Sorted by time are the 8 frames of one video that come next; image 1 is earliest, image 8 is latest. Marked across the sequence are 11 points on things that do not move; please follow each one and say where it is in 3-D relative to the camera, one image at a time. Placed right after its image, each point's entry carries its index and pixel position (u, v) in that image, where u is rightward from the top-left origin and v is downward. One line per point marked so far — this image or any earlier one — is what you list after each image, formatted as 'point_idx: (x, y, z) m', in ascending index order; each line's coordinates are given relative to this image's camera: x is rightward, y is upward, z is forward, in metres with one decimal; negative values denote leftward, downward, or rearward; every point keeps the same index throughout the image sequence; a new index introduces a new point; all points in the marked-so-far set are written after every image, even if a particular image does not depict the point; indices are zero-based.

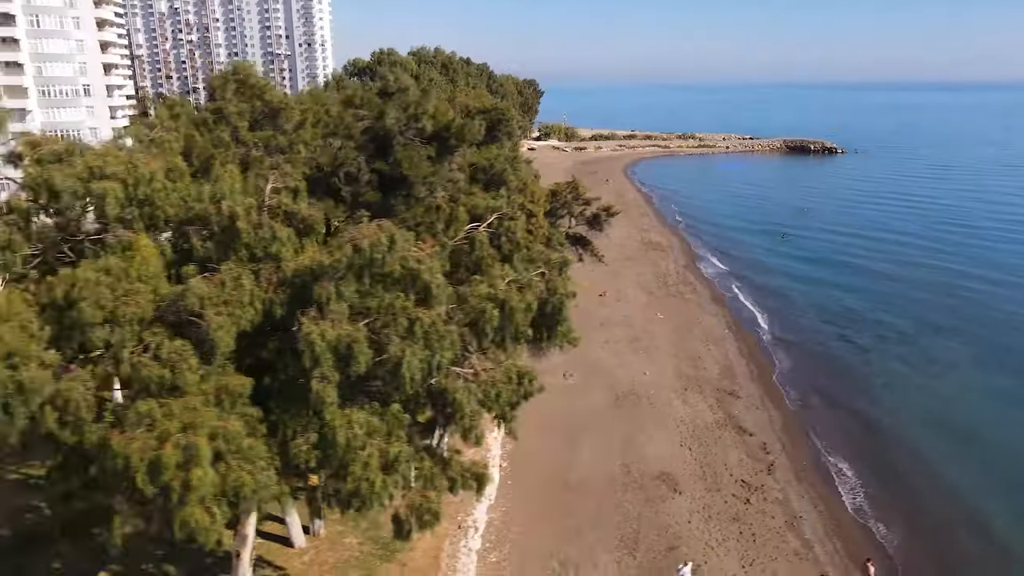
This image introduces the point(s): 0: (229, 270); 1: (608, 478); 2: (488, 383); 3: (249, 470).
0: (-3.2, +0.2, +8.7) m
1: (+2.3, -4.7, +18.9) m
2: (-0.3, -1.3, +10.4) m
3: (-2.7, -1.9, +7.9) m
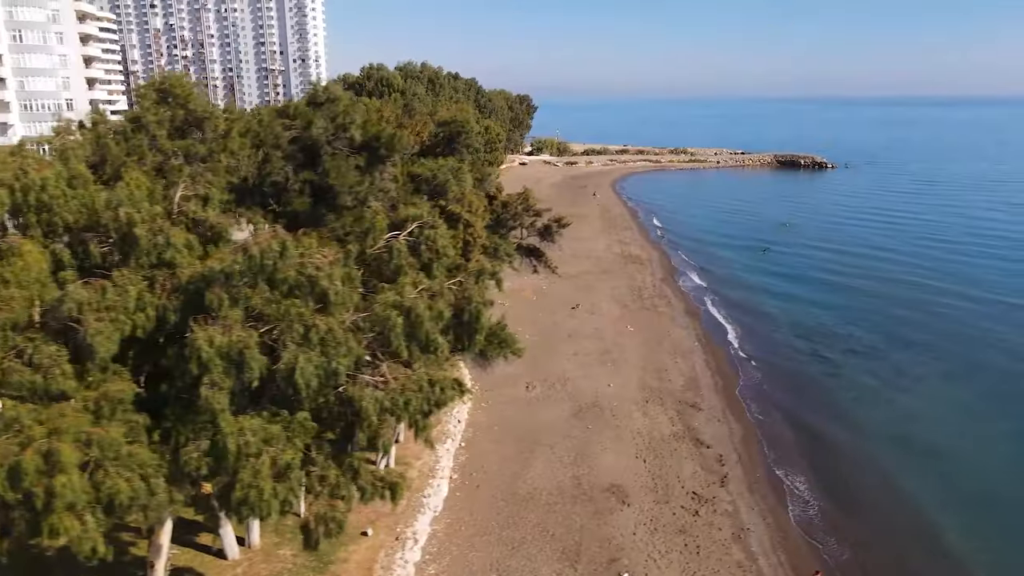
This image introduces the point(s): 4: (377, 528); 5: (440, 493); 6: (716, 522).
0: (-4.4, +0.1, +8.7) m
1: (+1.1, -4.9, +18.8) m
2: (-1.5, -1.4, +10.4) m
3: (-3.9, -1.9, +7.8) m
4: (-2.8, -4.9, +15.8) m
5: (-1.6, -4.7, +17.8) m
6: (+4.7, -5.4, +17.8) m
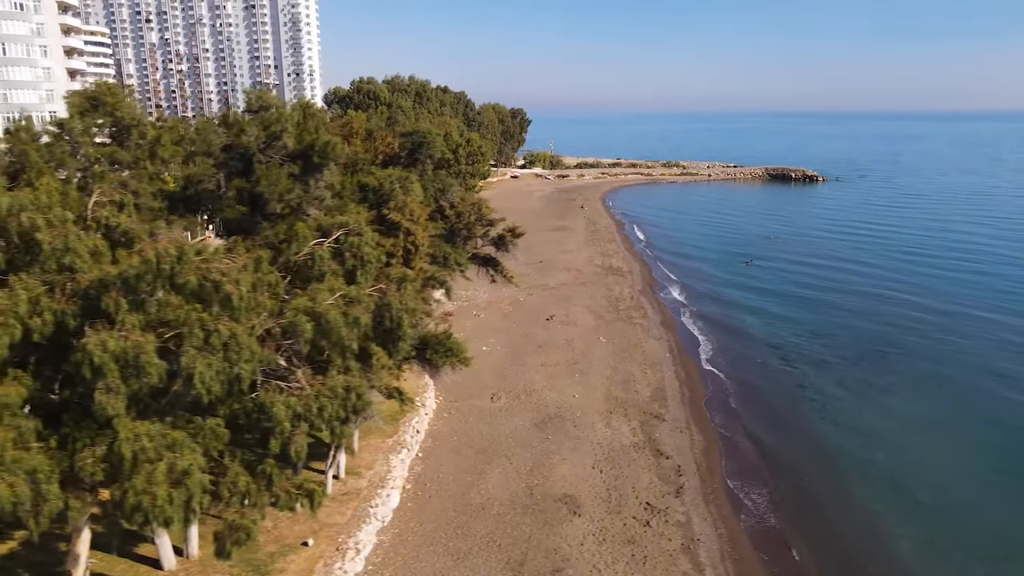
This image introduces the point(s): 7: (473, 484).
0: (-5.6, +0.1, +8.7) m
1: (-0.1, -5.2, +18.7) m
2: (-2.7, -1.5, +10.3) m
3: (-5.0, -2.0, +7.8) m
4: (-4.0, -5.1, +15.7) m
5: (-2.8, -5.0, +17.7) m
6: (+3.6, -5.6, +17.7) m
7: (-1.0, -5.0, +19.6) m
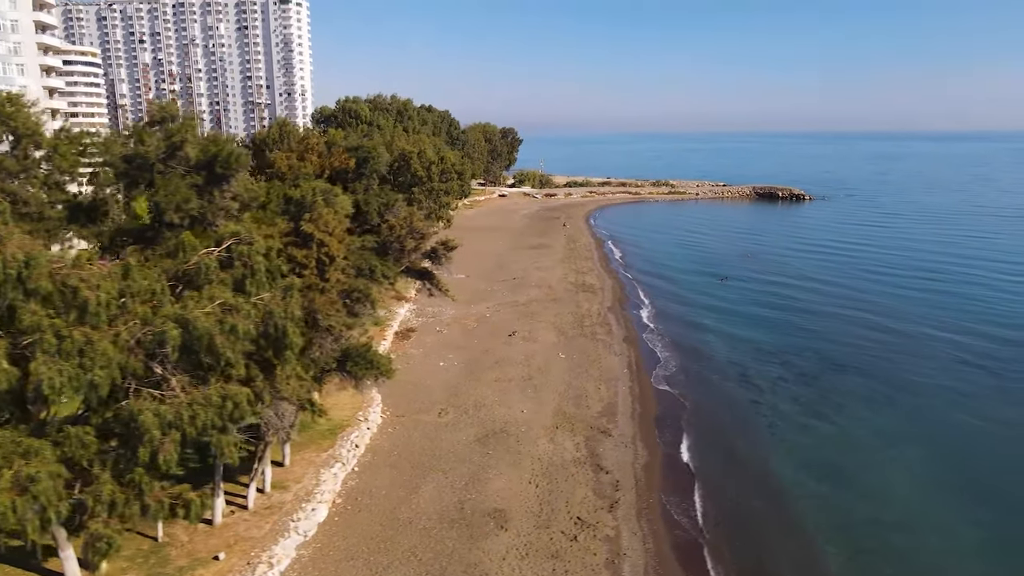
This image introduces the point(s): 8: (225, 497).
0: (-7.3, 0.0, +8.6) m
1: (-1.8, -5.5, +18.6) m
2: (-4.4, -1.6, +10.3) m
3: (-6.7, -2.0, +7.7) m
4: (-5.7, -5.3, +15.5) m
5: (-4.5, -5.2, +17.6) m
6: (+1.9, -5.9, +17.6) m
7: (-2.7, -5.3, +19.4) m
8: (-6.5, -4.7, +17.4) m
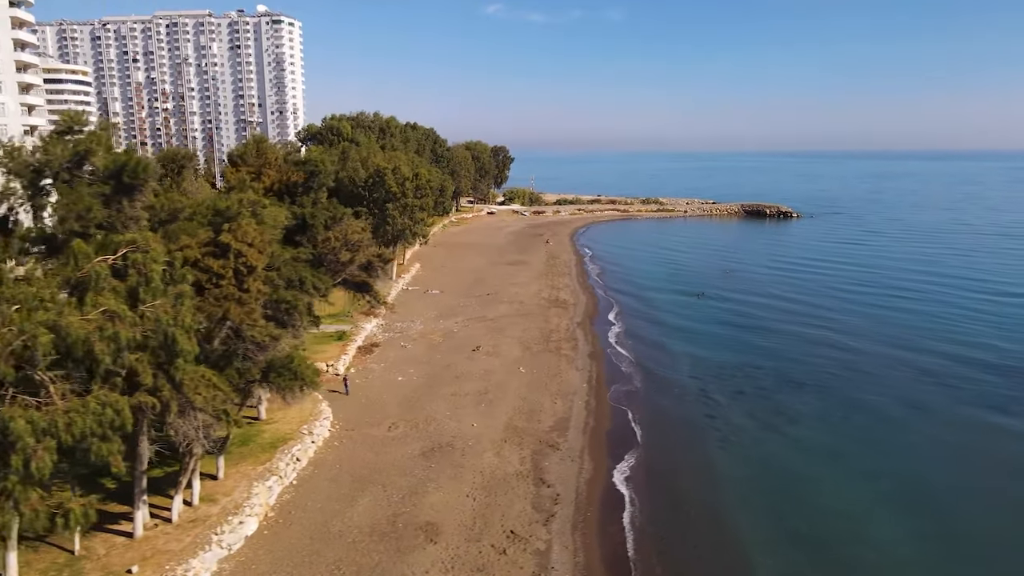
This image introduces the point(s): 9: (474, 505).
0: (-8.9, 0.0, +8.6) m
1: (-3.4, -5.8, +18.4) m
2: (-6.0, -1.6, +10.2) m
3: (-8.3, -2.0, +7.6) m
4: (-7.3, -5.5, +15.4) m
5: (-6.2, -5.5, +17.4) m
6: (+0.2, -6.2, +17.4) m
7: (-4.4, -5.6, +19.3) m
8: (-8.1, -5.0, +17.3) m
9: (-1.0, -5.6, +19.9) m
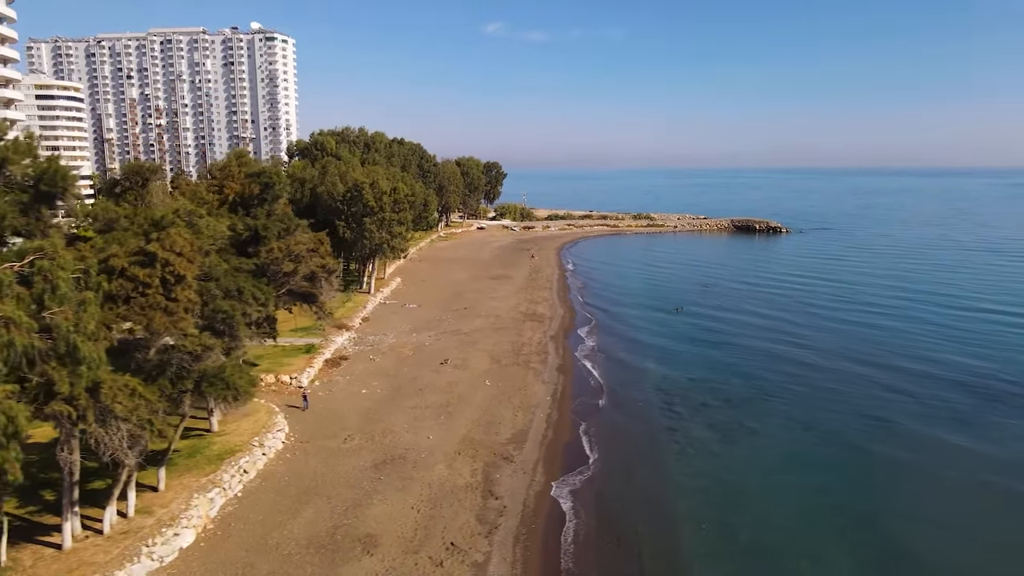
0: (-10.3, -0.1, +8.6) m
1: (-4.9, -6.0, +18.3) m
2: (-7.4, -1.7, +10.2) m
3: (-9.8, -2.0, +7.6) m
4: (-8.7, -5.7, +15.2) m
5: (-7.6, -5.7, +17.3) m
6: (-1.2, -6.4, +17.3) m
7: (-5.8, -5.9, +19.1) m
8: (-9.6, -5.2, +17.1) m
9: (-2.4, -5.9, +19.7) m
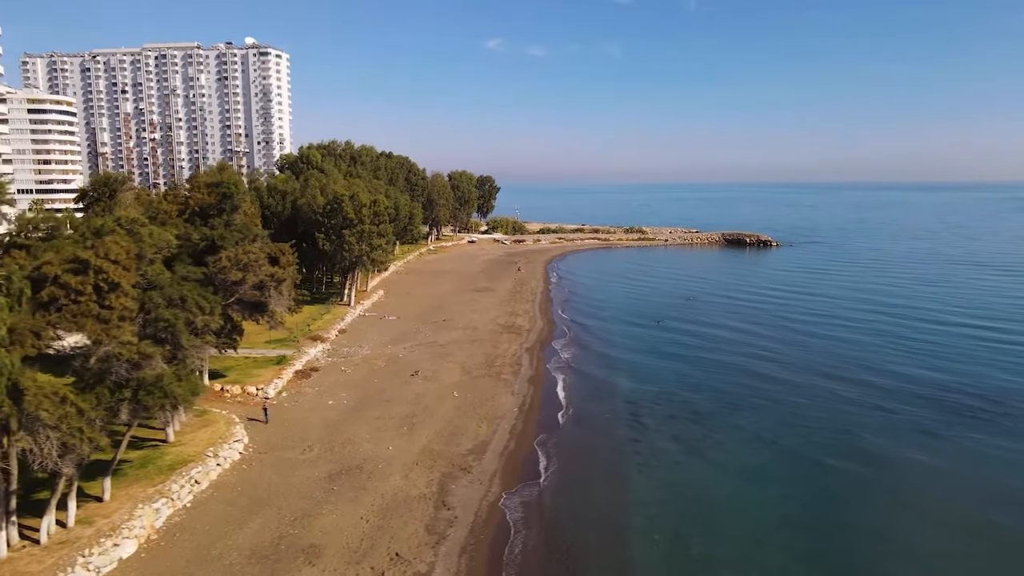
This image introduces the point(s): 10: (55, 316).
0: (-11.6, -0.1, +8.6) m
1: (-6.2, -6.2, +18.2) m
2: (-8.7, -1.8, +10.1) m
3: (-11.1, -2.0, +7.5) m
4: (-10.0, -5.8, +15.1) m
5: (-8.9, -5.9, +17.2) m
6: (-2.5, -6.6, +17.2) m
7: (-7.1, -6.1, +19.0) m
8: (-10.9, -5.4, +17.0) m
9: (-3.7, -6.1, +19.6) m
10: (-8.8, -0.5, +14.9) m
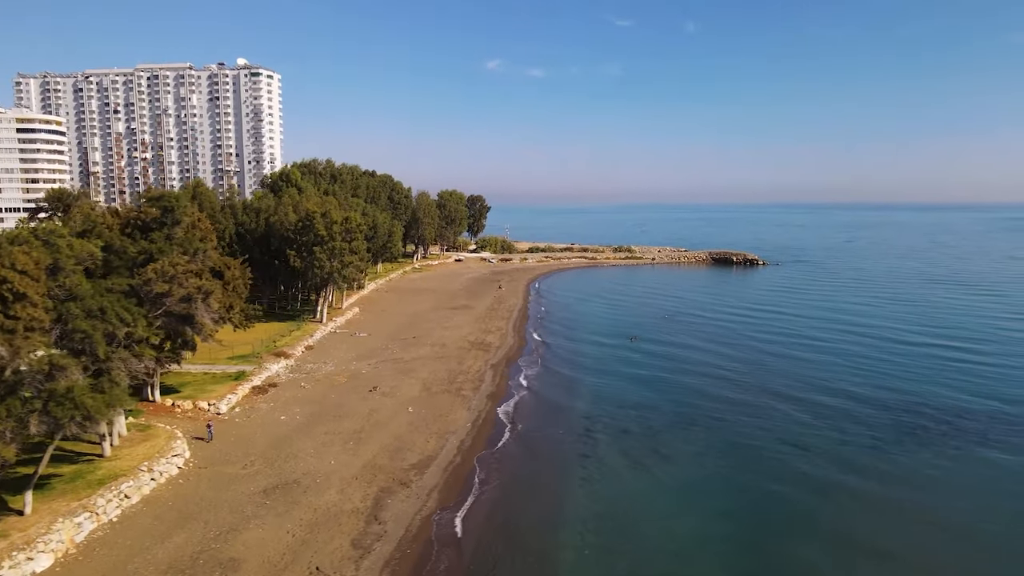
0: (-13.4, -0.1, +8.5) m
1: (-8.0, -6.5, +18.0) m
2: (-10.6, -1.8, +10.0) m
3: (-12.9, -2.0, +7.4) m
4: (-11.9, -6.0, +14.9) m
5: (-10.8, -6.1, +17.0) m
6: (-4.4, -6.8, +17.0) m
7: (-9.0, -6.4, +18.8) m
8: (-12.7, -5.6, +16.8) m
9: (-5.6, -6.4, +19.4) m
10: (-10.7, -0.7, +14.8) m
